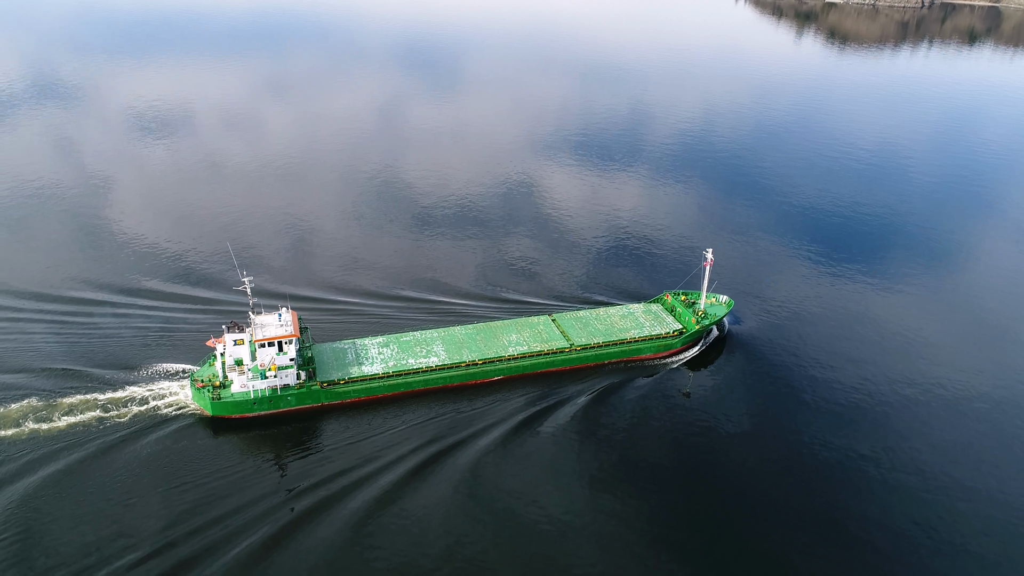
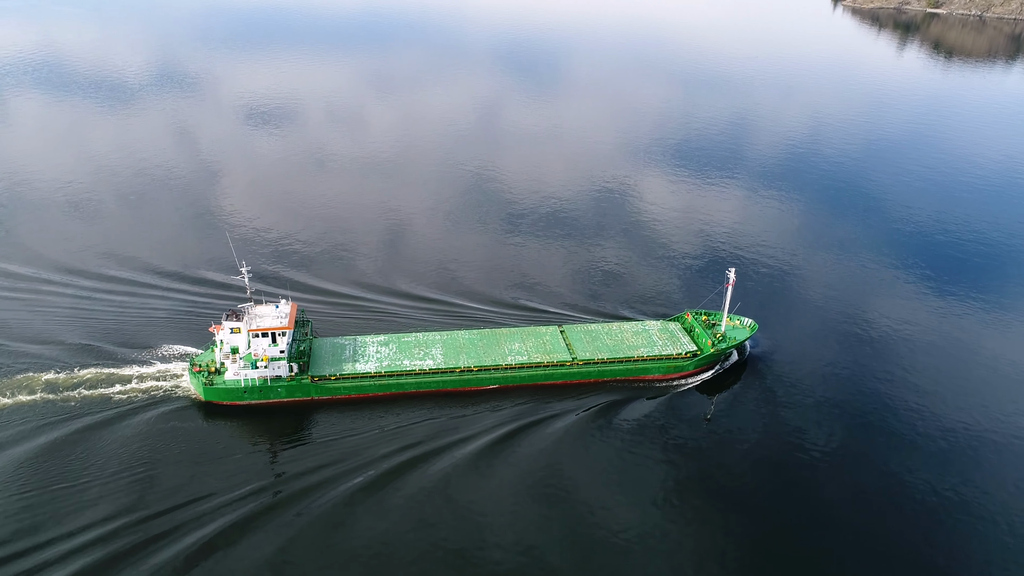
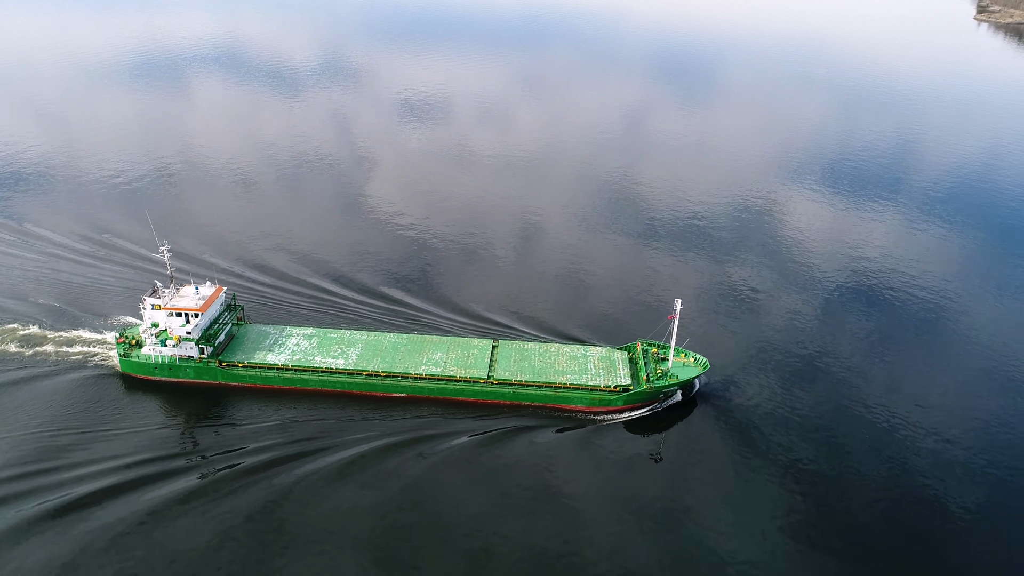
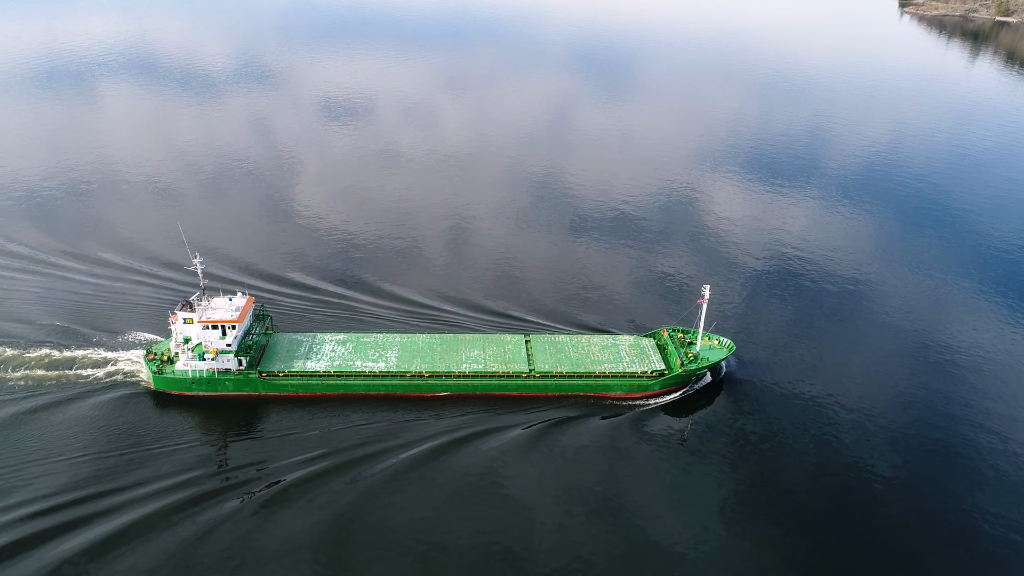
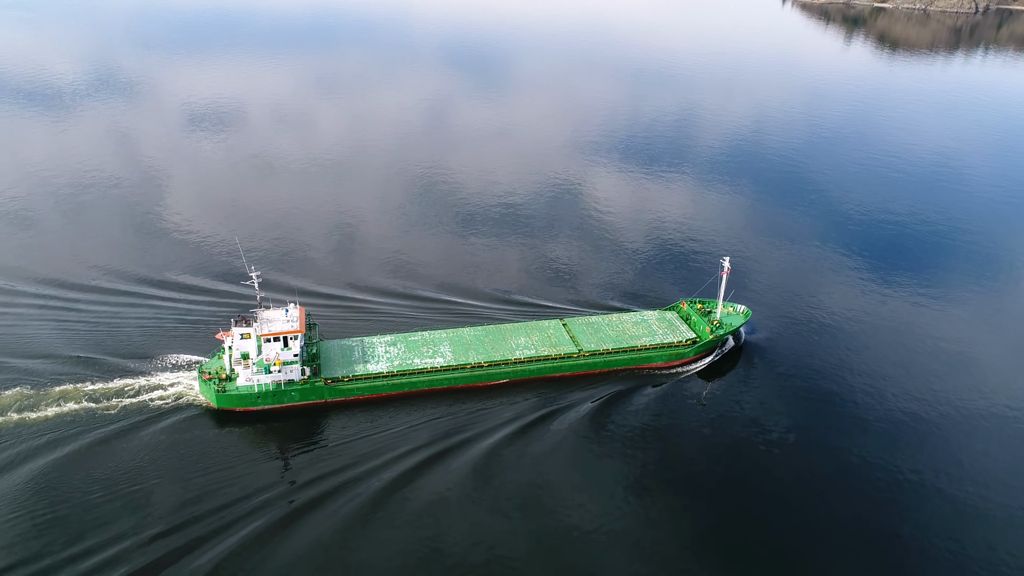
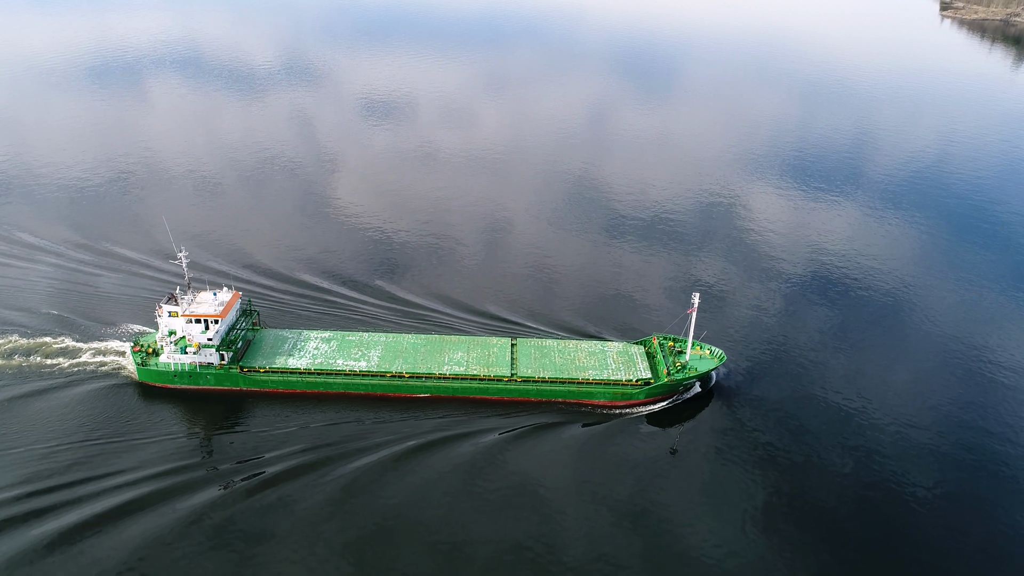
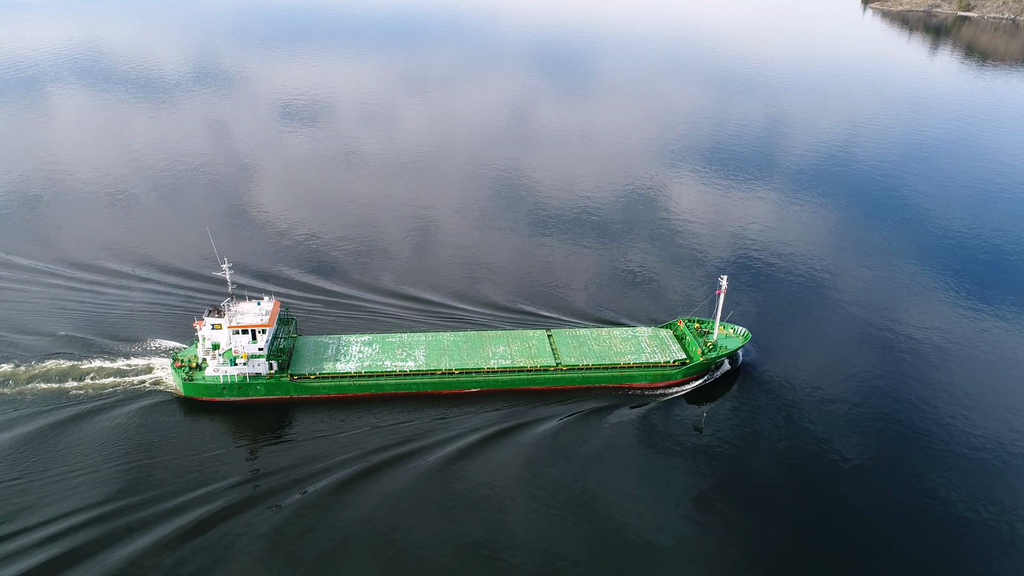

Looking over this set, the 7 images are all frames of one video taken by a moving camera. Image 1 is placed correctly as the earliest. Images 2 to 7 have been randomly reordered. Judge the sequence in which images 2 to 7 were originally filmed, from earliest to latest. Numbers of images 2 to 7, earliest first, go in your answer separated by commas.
5, 2, 7, 4, 6, 3
